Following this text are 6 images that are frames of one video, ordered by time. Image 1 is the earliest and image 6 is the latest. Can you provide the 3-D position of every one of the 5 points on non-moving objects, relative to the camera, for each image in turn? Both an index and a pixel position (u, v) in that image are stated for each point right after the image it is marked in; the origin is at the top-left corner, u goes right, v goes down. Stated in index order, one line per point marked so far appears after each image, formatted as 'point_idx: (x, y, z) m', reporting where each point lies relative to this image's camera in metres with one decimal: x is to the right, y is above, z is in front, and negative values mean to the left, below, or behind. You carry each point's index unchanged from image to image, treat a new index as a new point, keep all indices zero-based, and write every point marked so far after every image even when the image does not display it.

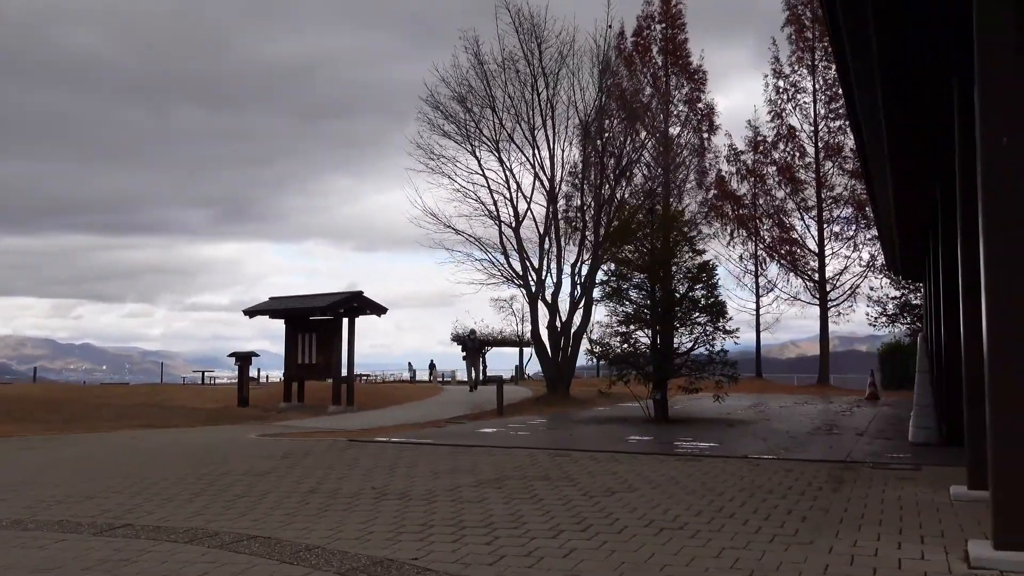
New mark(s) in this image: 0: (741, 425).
0: (+3.6, -2.2, +14.8) m
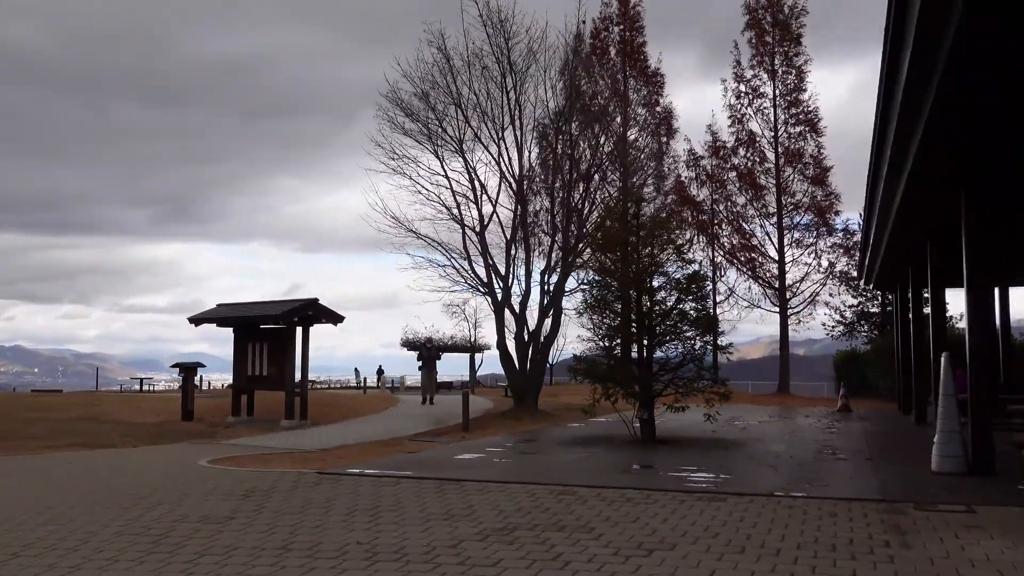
0: (+3.2, -2.4, +13.9) m
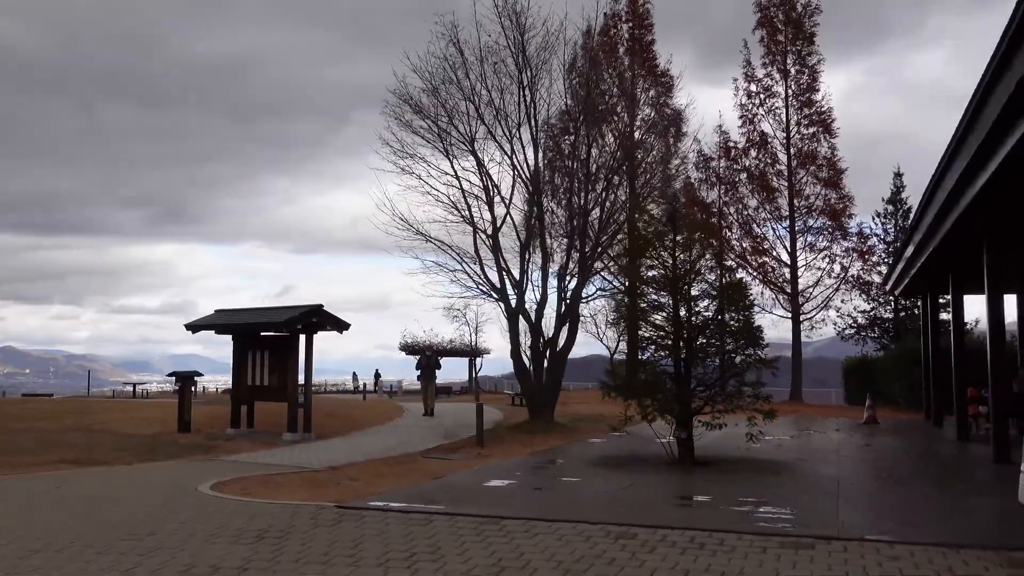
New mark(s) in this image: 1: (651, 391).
0: (+3.6, -2.5, +12.8) m
1: (+2.0, -1.5, +13.4) m
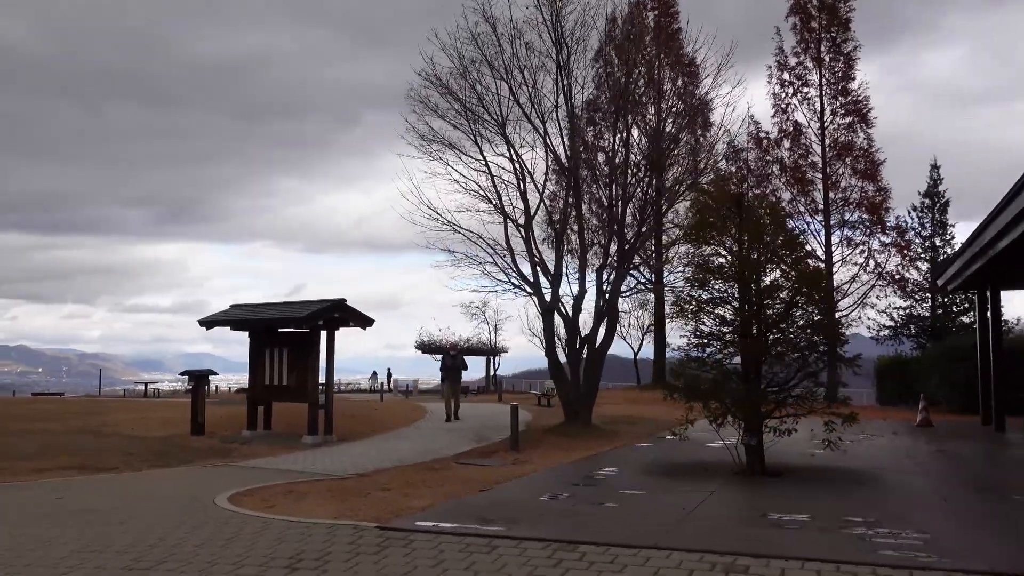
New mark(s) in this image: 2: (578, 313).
0: (+4.2, -2.4, +11.5) m
1: (+2.6, -1.3, +12.0) m
2: (+1.4, -0.5, +19.5) m
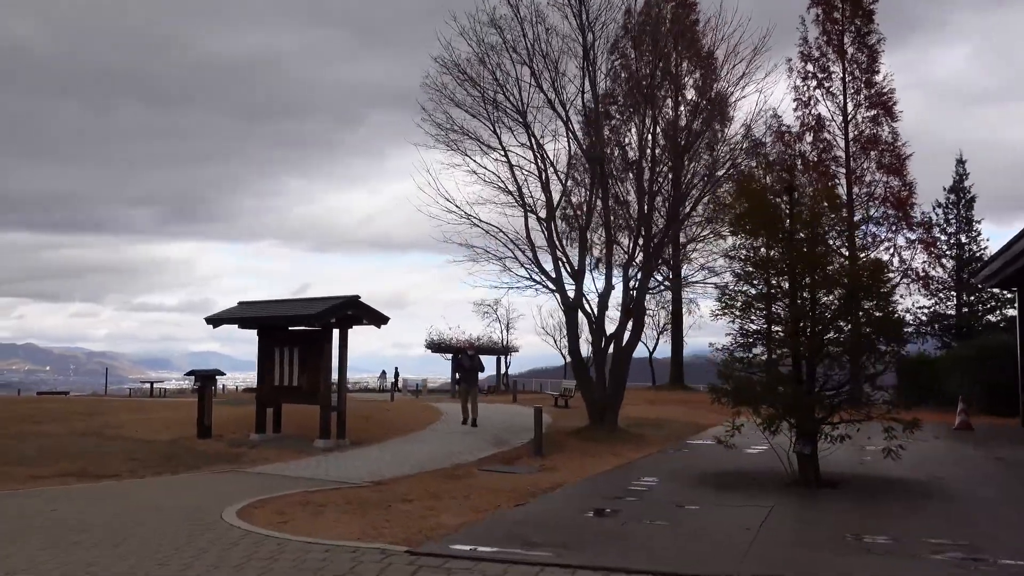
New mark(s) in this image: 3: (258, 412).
0: (+4.6, -2.3, +10.5) m
1: (+3.0, -1.3, +11.1) m
2: (+1.8, -0.4, +18.6) m
3: (-5.1, -2.5, +19.3) m
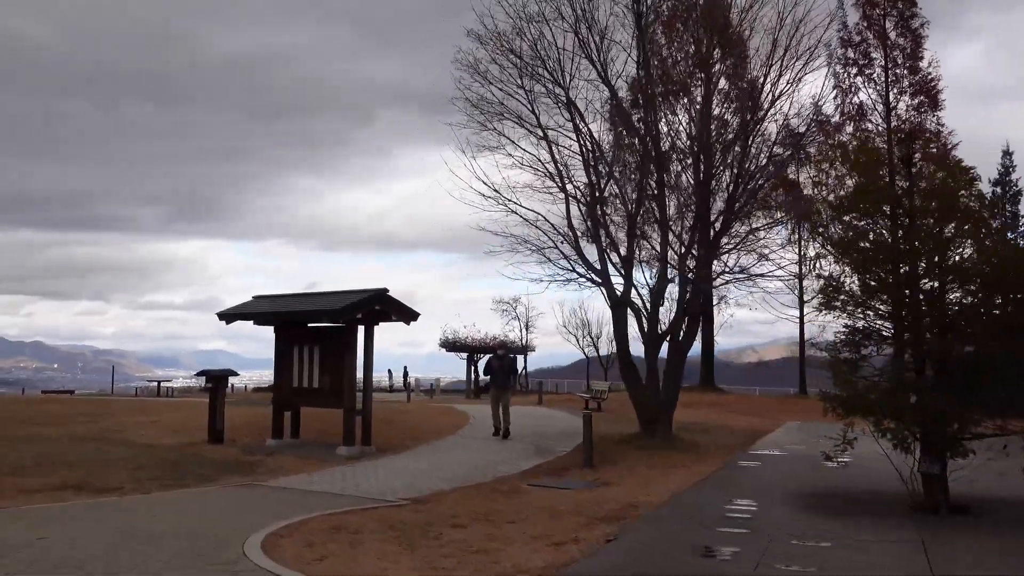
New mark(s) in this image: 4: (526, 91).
0: (+5.3, -2.2, +8.8) m
1: (+3.7, -1.2, +9.3) m
2: (+2.5, -0.3, +16.9) m
3: (-4.4, -2.4, +17.6) m
4: (+0.3, +3.7, +17.7) m
